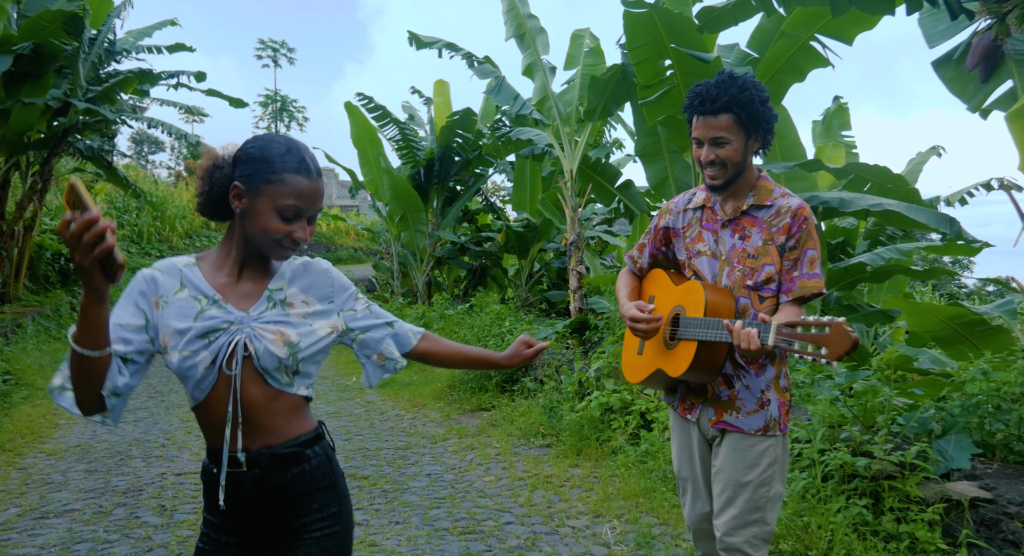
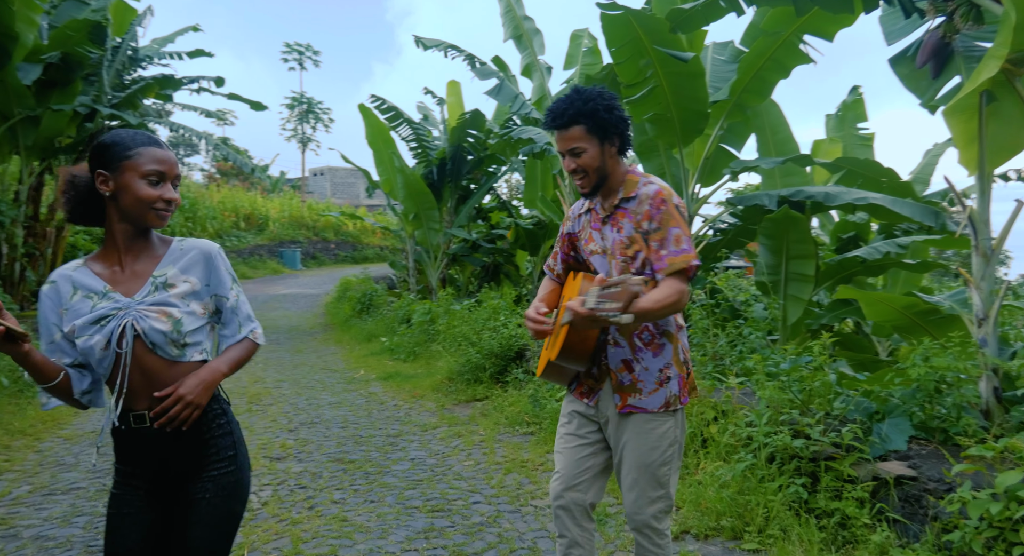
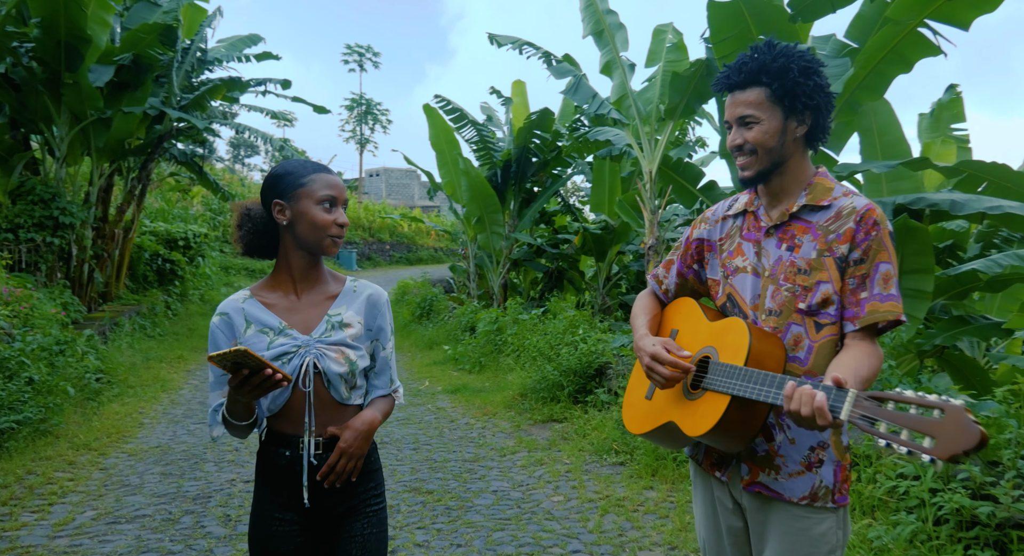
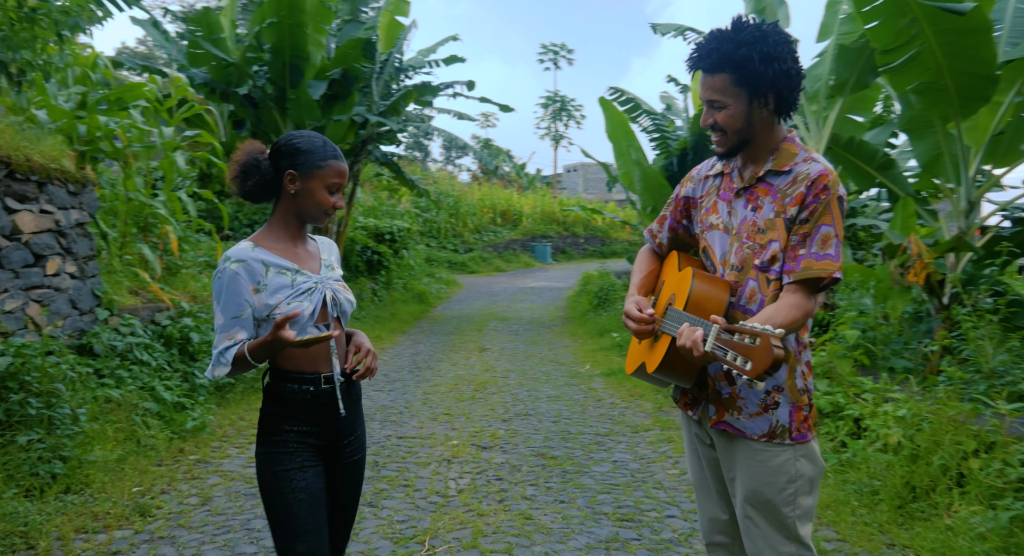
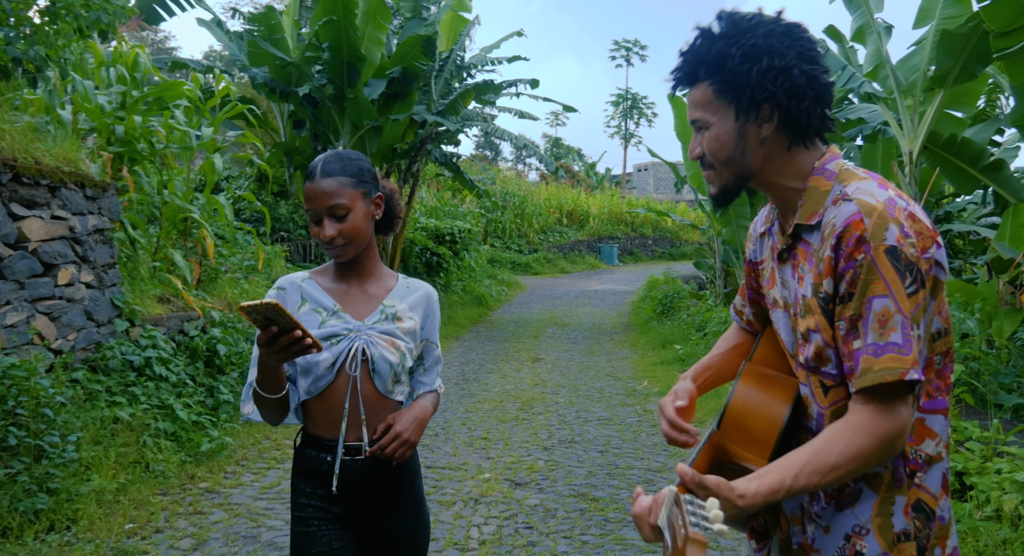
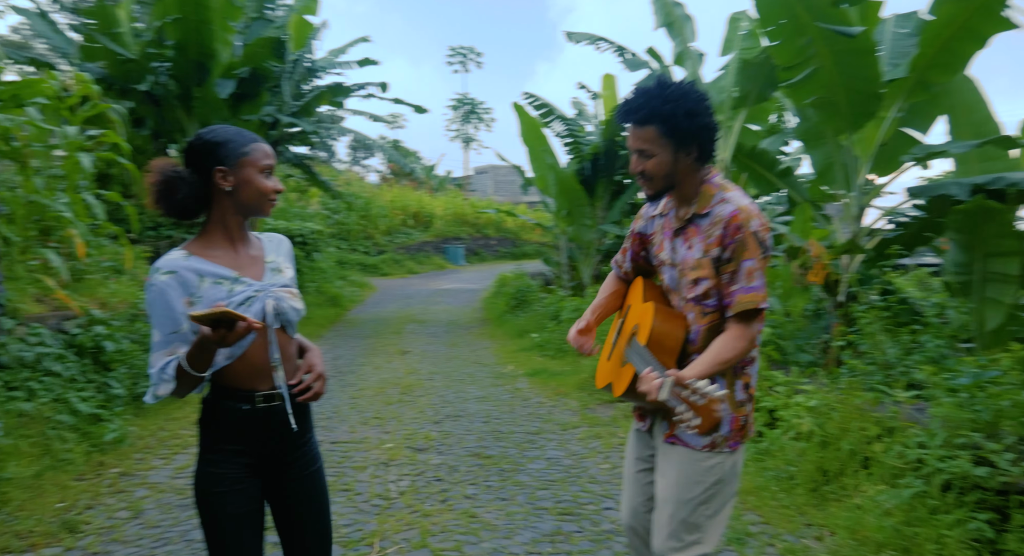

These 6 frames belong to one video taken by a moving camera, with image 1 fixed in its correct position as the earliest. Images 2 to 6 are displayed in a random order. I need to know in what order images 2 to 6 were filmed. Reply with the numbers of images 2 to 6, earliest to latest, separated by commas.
2, 6, 4, 5, 3
